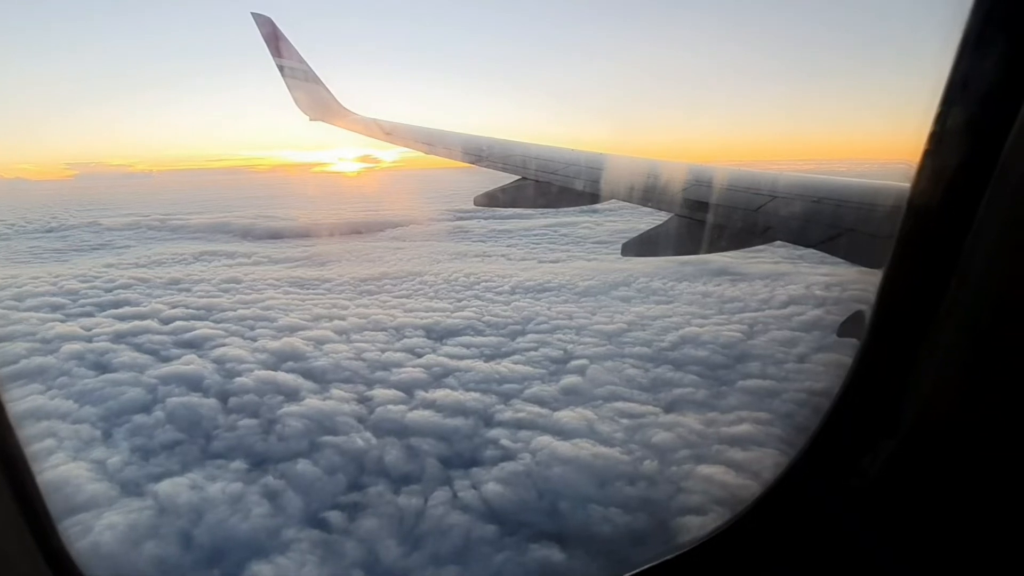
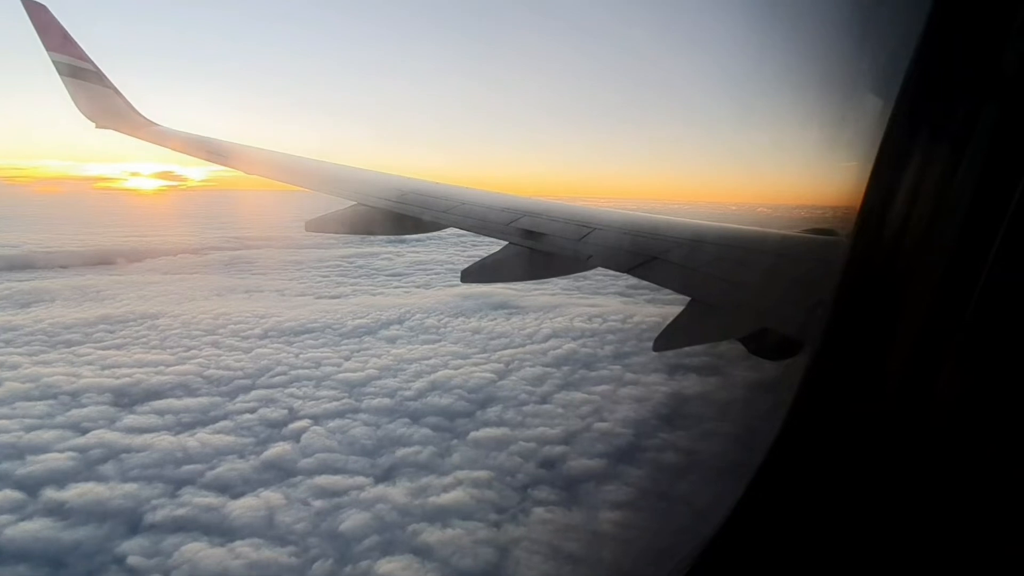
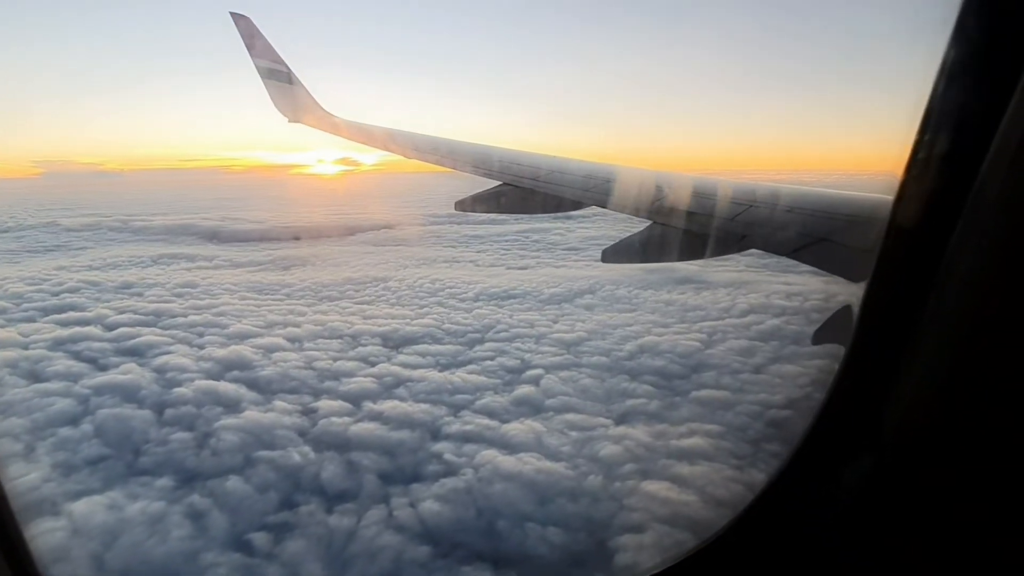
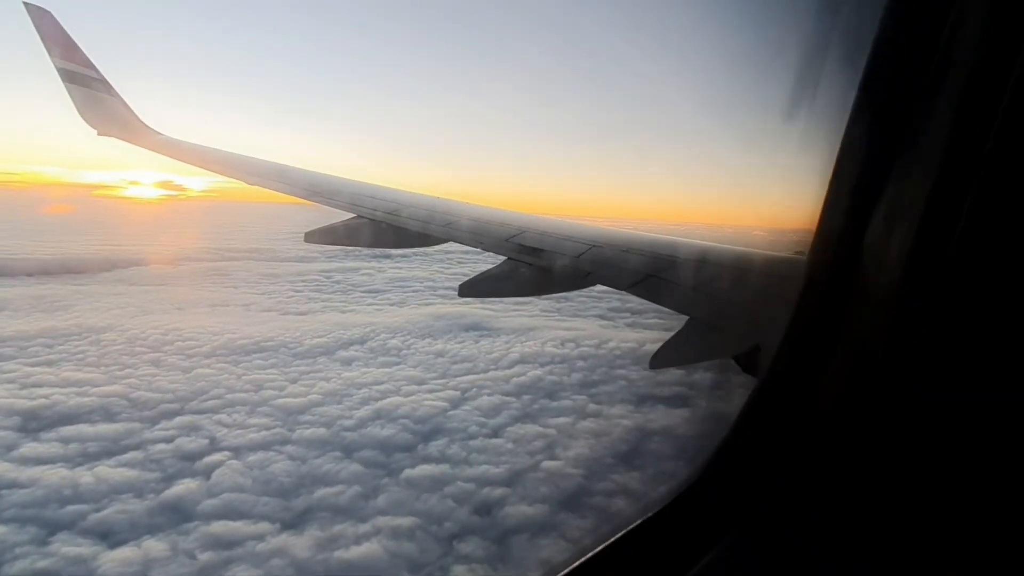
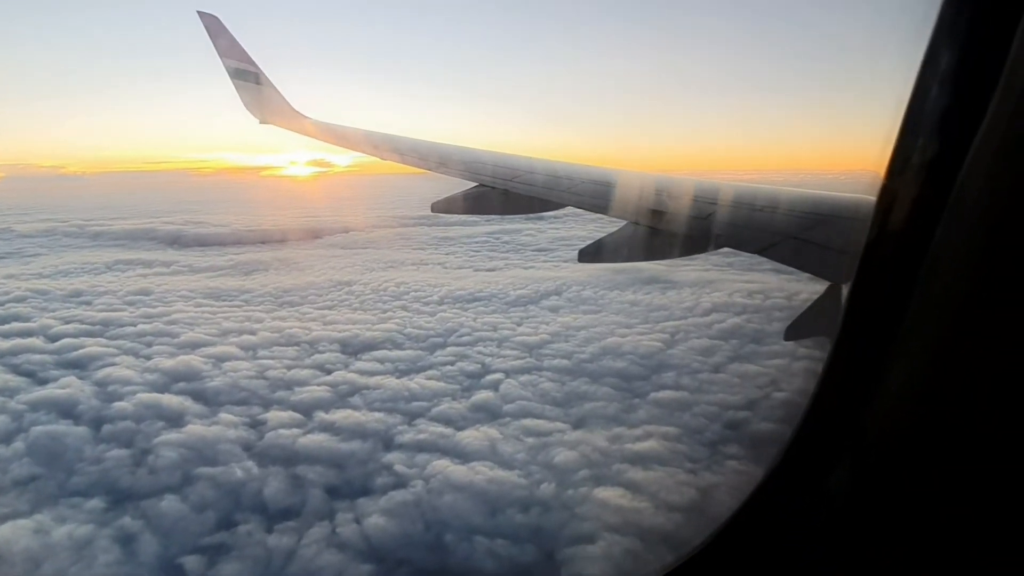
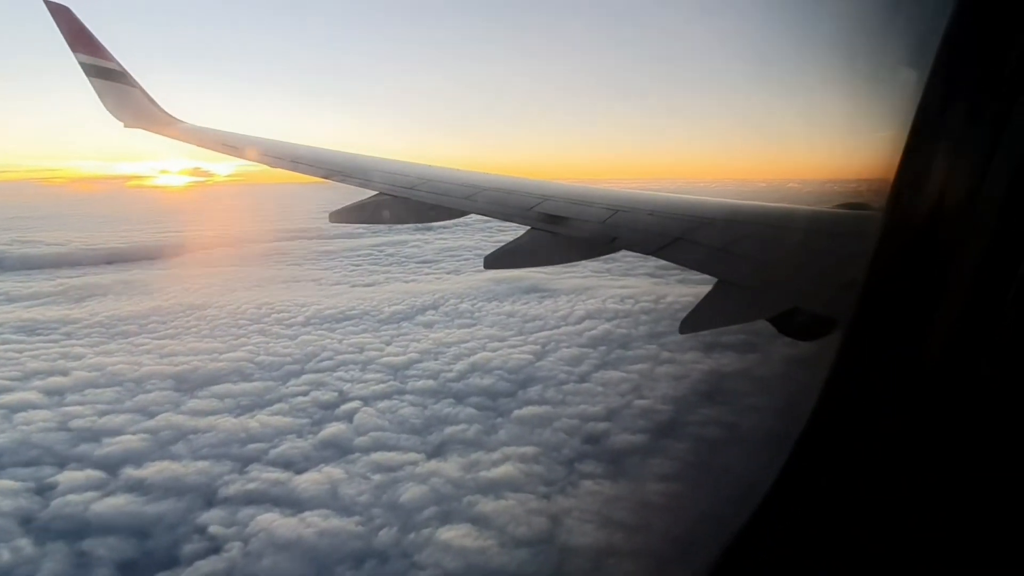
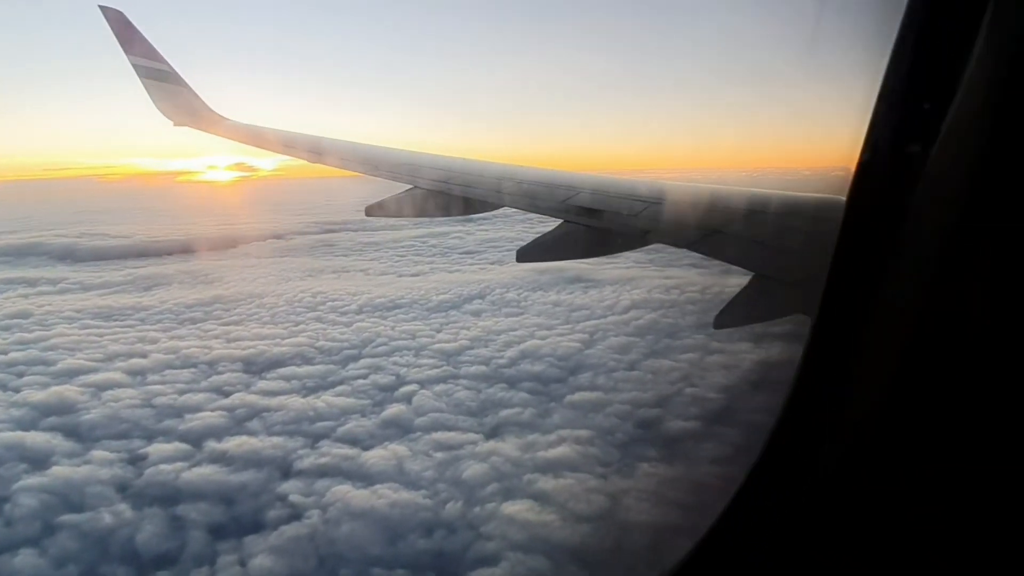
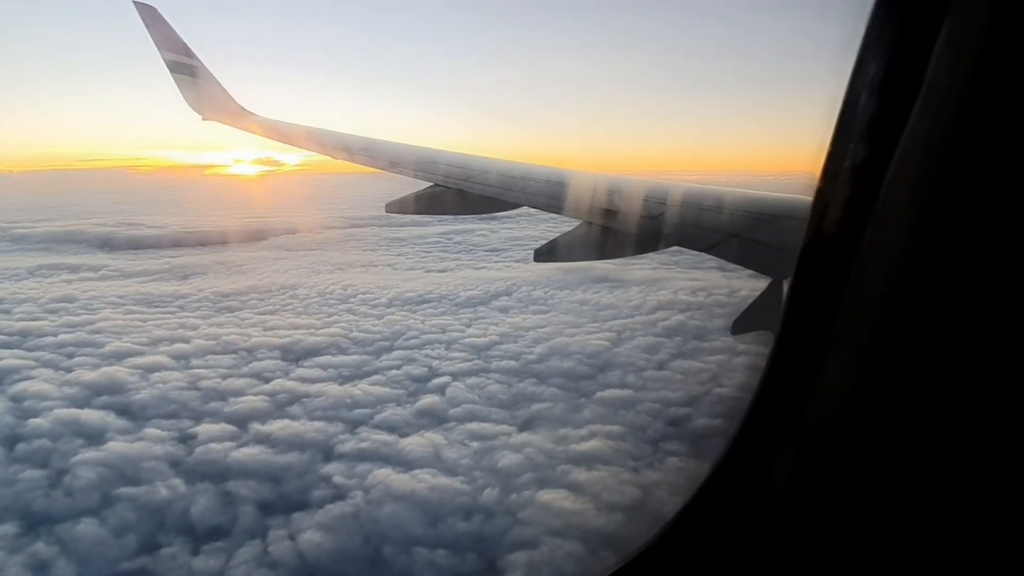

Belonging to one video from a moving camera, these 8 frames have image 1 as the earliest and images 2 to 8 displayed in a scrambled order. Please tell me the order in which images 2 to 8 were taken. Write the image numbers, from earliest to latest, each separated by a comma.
3, 5, 8, 7, 6, 2, 4
